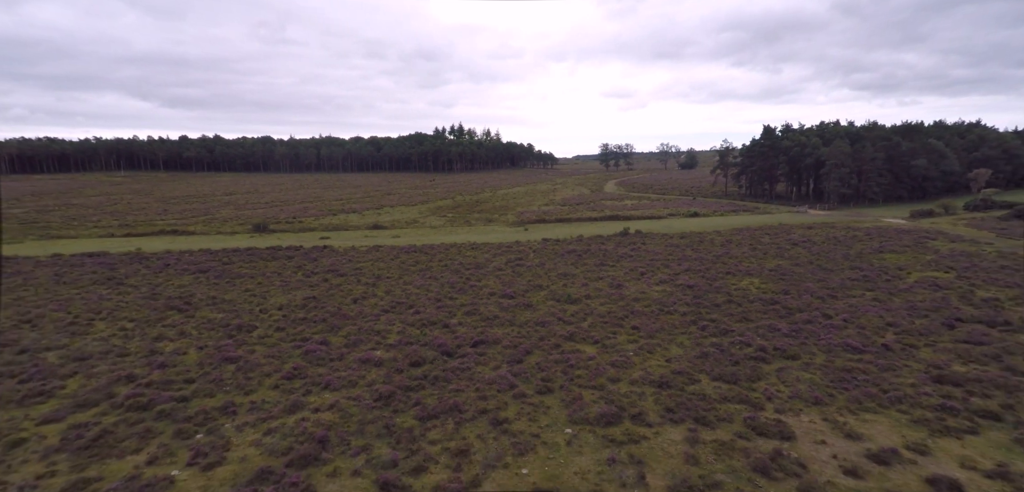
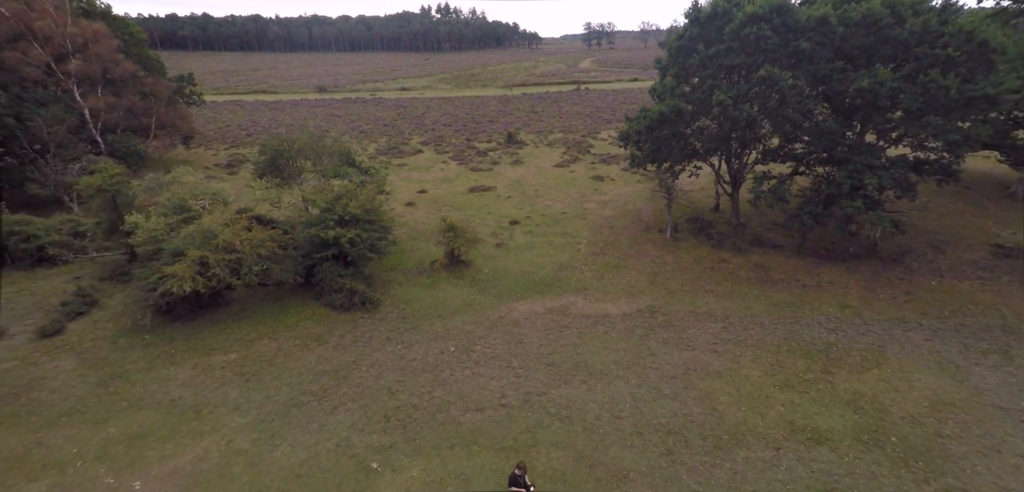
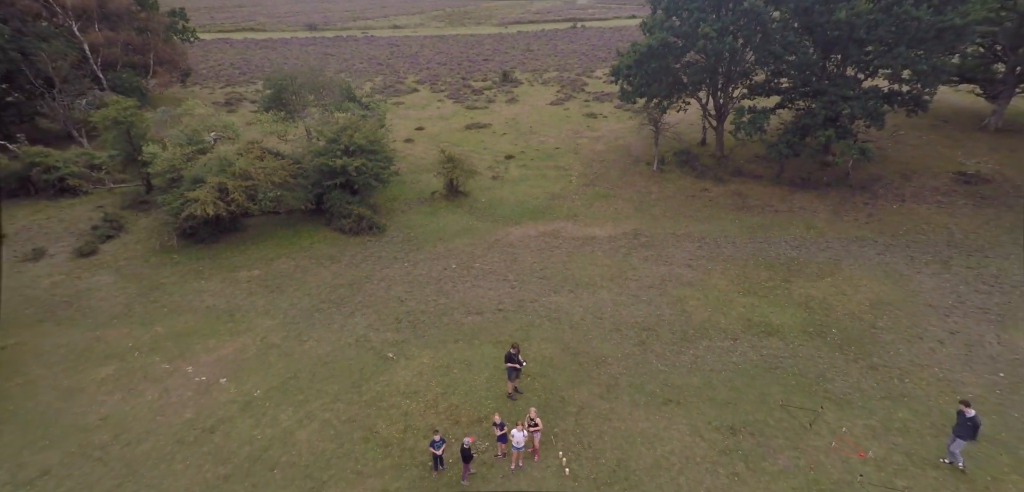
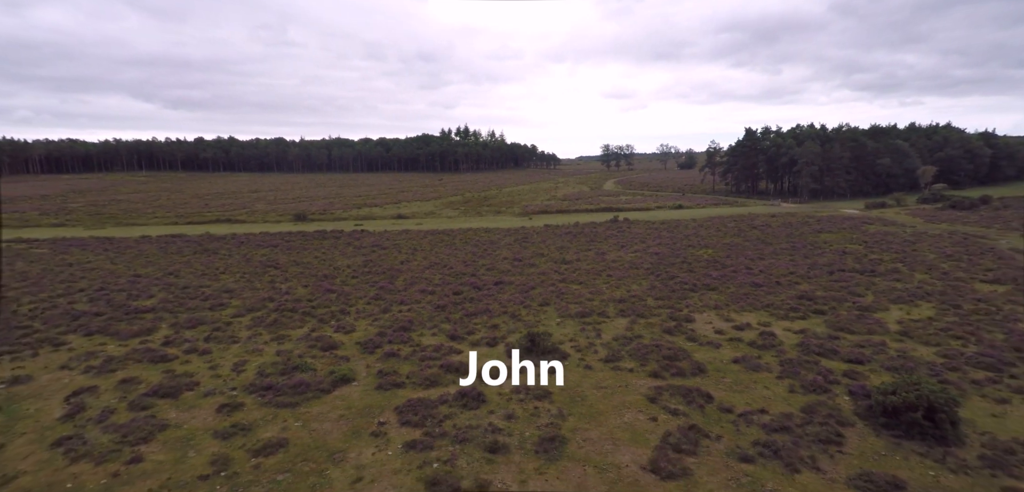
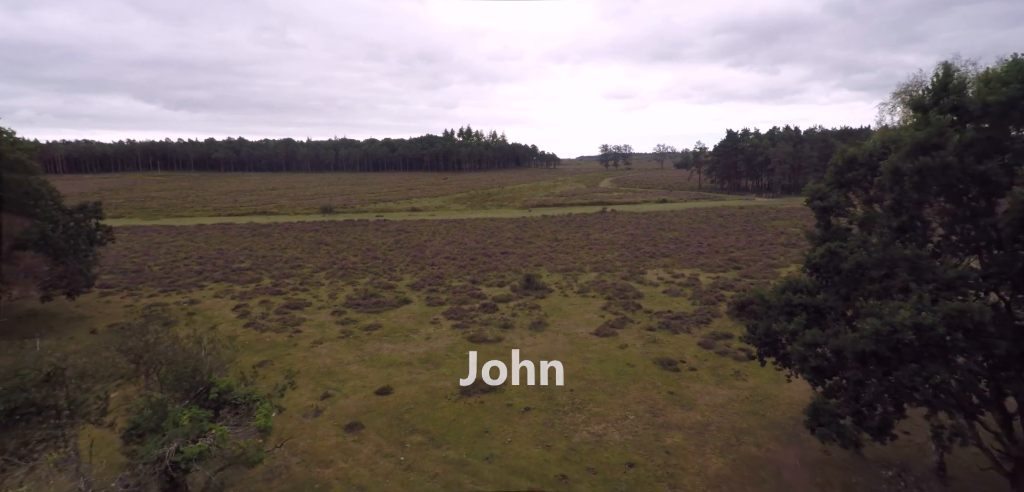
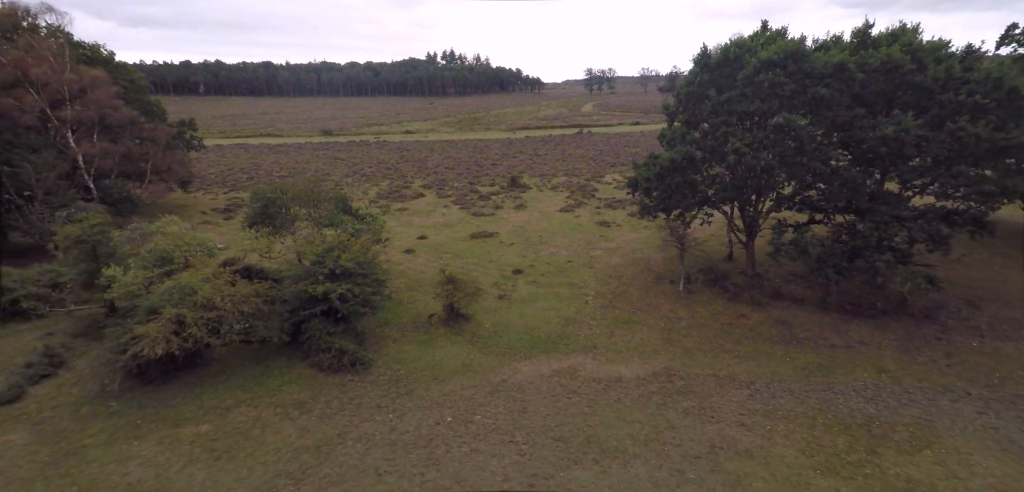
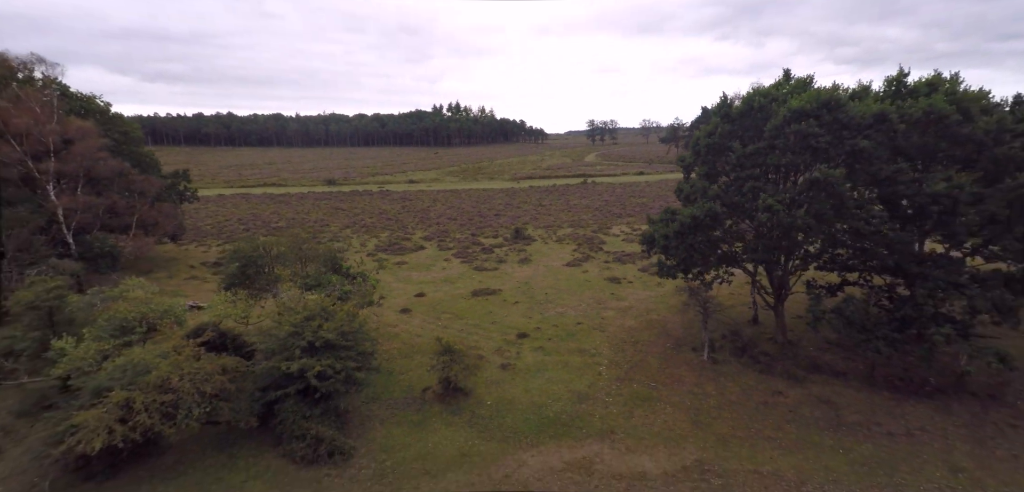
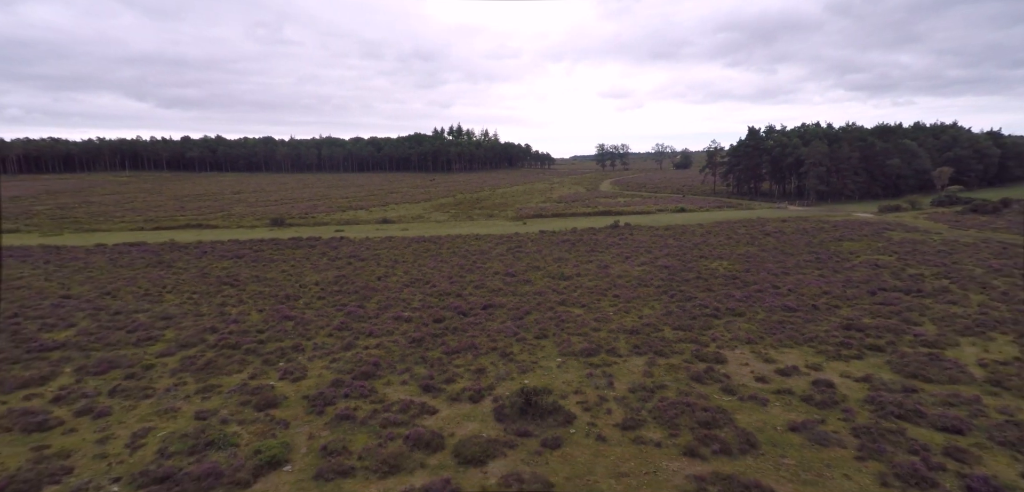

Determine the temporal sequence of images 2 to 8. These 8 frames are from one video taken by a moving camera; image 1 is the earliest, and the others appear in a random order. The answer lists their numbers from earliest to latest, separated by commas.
8, 4, 5, 7, 6, 2, 3
